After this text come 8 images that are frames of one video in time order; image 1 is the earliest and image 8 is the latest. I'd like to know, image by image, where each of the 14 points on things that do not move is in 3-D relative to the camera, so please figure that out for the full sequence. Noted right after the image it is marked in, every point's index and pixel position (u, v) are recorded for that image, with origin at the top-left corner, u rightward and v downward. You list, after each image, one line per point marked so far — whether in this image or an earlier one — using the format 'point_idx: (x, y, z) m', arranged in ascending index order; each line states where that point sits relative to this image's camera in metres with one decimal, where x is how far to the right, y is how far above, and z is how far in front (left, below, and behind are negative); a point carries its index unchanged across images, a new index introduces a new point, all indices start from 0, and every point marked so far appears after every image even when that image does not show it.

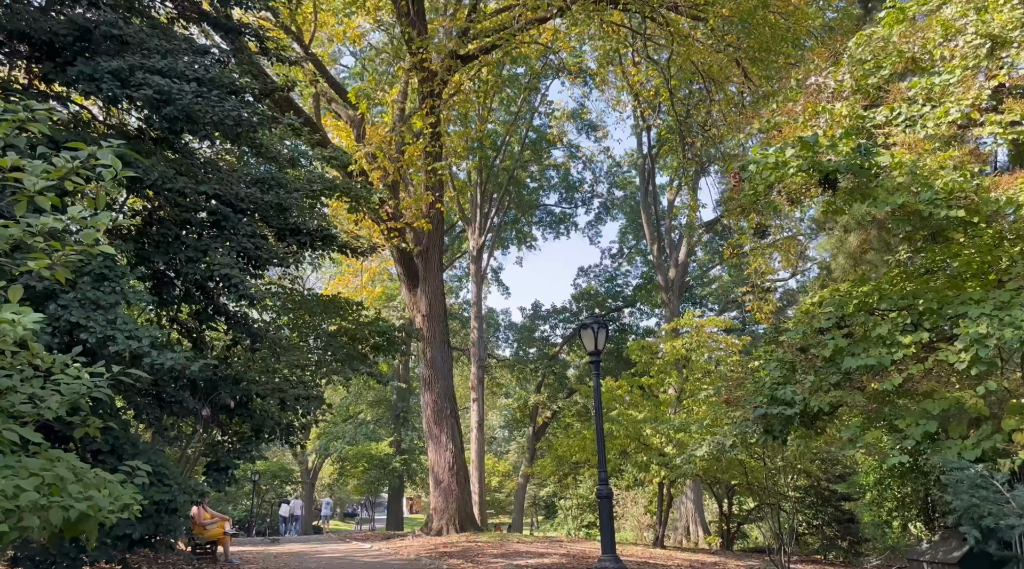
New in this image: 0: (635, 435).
0: (+2.8, -3.5, +18.9) m
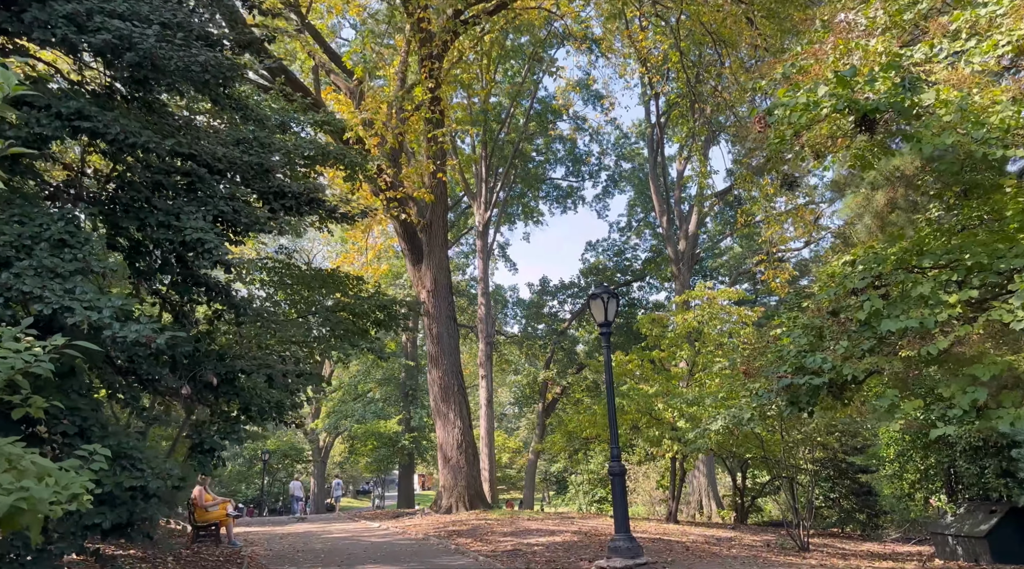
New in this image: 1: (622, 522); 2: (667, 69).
0: (+3.0, -2.9, +18.5) m
1: (+1.4, -3.0, +10.1) m
2: (+3.6, +5.0, +19.0) m
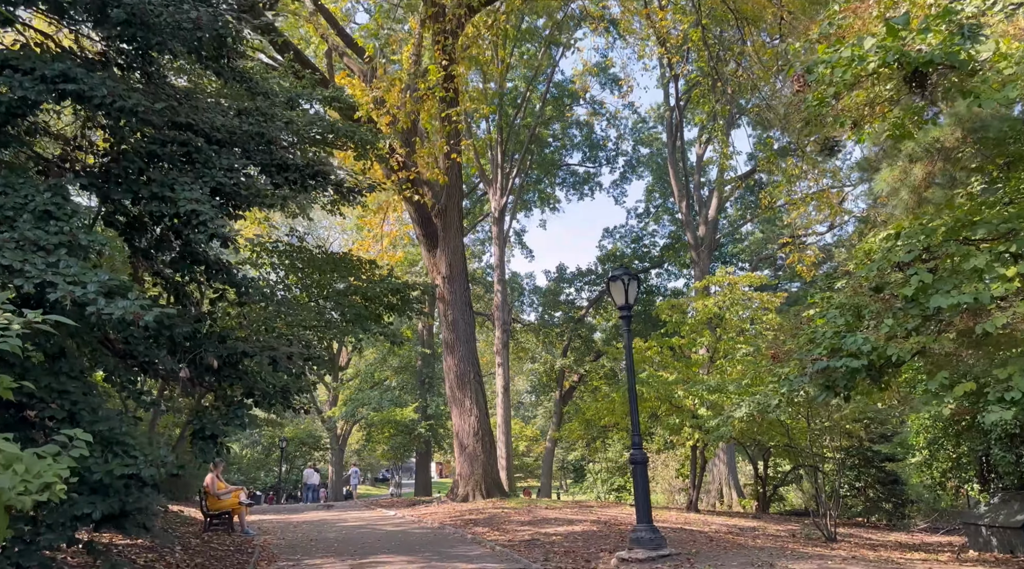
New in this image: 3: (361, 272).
0: (+3.4, -2.5, +18.0) m
1: (+1.6, -2.7, +9.7) m
2: (+4.0, +5.3, +18.5) m
3: (-2.4, +0.2, +12.6) m
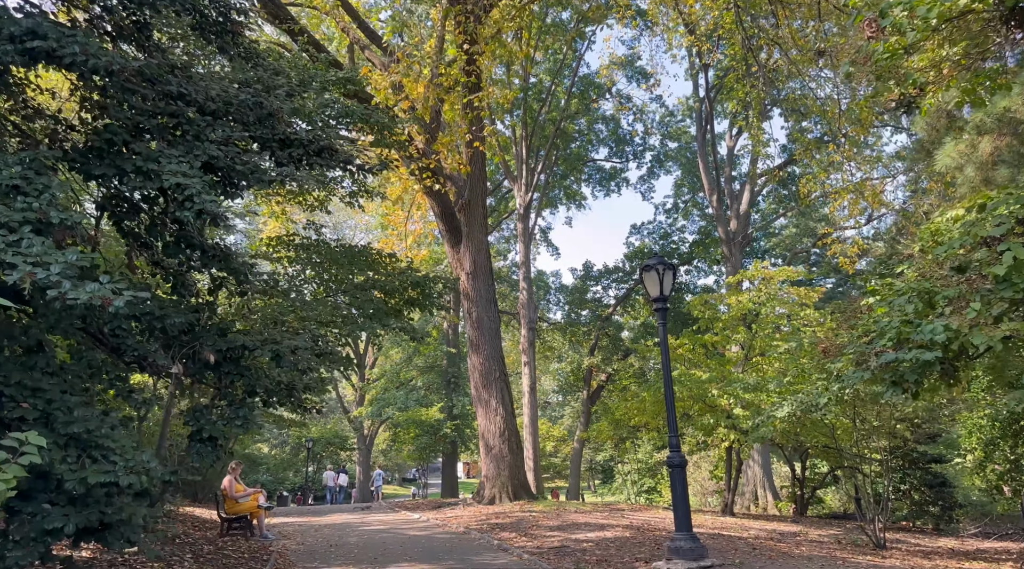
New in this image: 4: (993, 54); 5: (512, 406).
0: (+4.0, -2.4, +17.3) m
1: (+1.9, -2.6, +9.0) m
2: (+4.5, +5.5, +17.7) m
3: (-2.0, +0.3, +12.1) m
4: (+4.3, +2.0, +7.3) m
5: (0.0, -2.6, +17.1) m
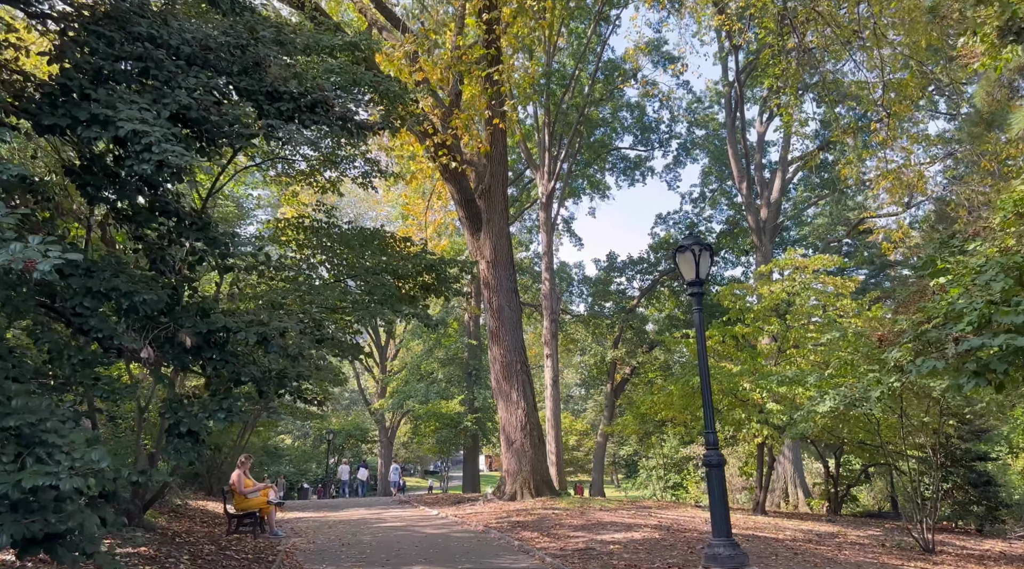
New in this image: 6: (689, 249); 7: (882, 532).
0: (+4.5, -2.1, +16.5) m
1: (+2.1, -2.4, +8.3) m
2: (+5.0, +5.7, +16.8) m
3: (-1.7, +0.5, +11.4) m
4: (+4.5, +2.2, +6.4) m
5: (+0.5, -2.3, +16.3) m
6: (+2.0, +0.4, +9.1) m
7: (+7.0, -4.7, +15.4) m
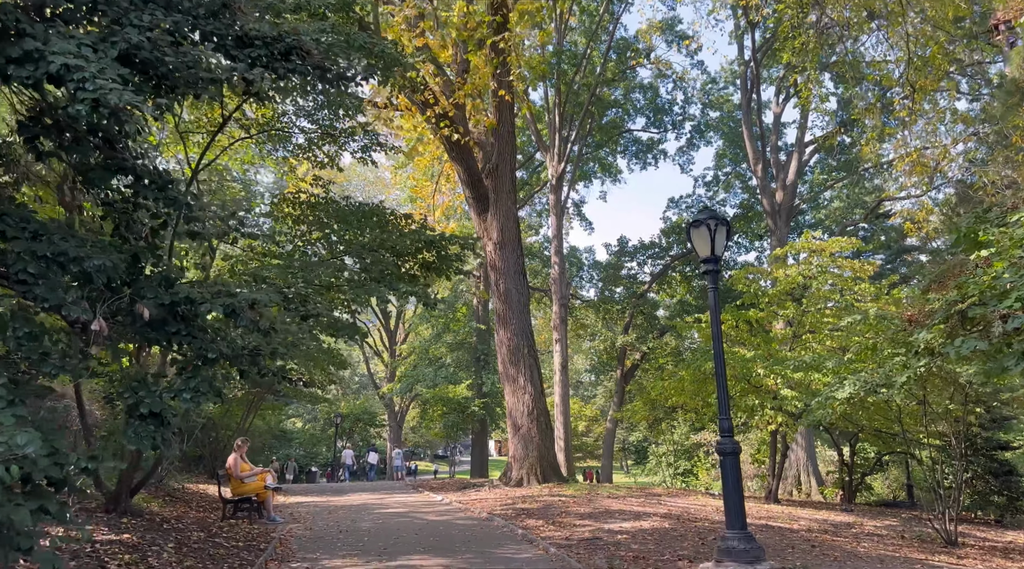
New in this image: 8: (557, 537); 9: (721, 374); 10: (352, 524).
0: (+4.6, -1.8, +15.9) m
1: (+2.2, -2.2, +7.8) m
2: (+5.2, +6.1, +16.1) m
3: (-1.6, +0.8, +10.9) m
4: (+4.5, +2.4, +5.8) m
5: (+0.6, -1.9, +15.9) m
6: (+2.0, +0.6, +8.6) m
7: (+7.1, -4.4, +14.9) m
8: (+0.6, -3.3, +10.4) m
9: (+2.2, -1.0, +8.6) m
10: (-2.5, -3.7, +12.4) m
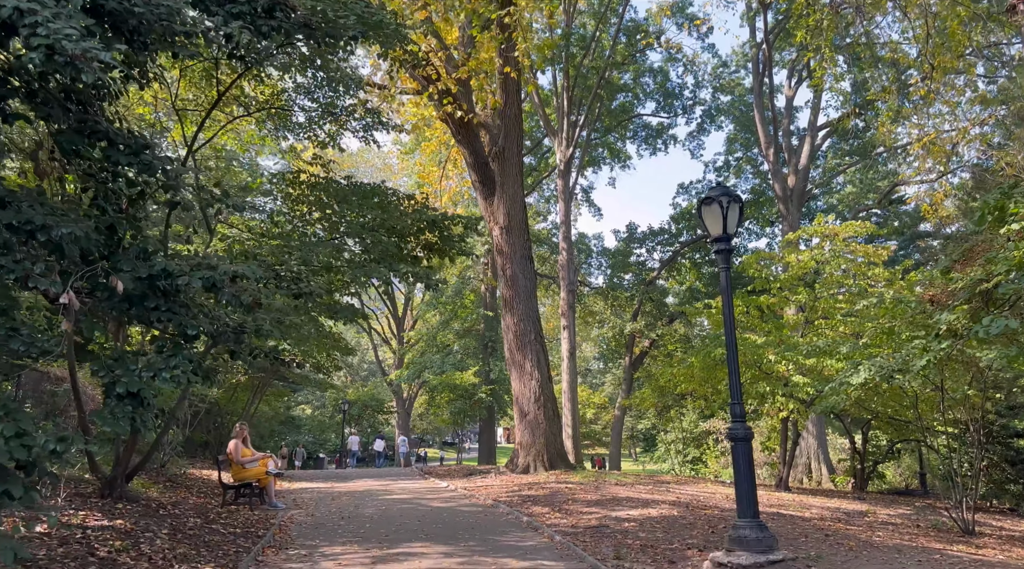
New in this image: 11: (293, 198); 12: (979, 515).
0: (+4.7, -1.5, +15.6) m
1: (+2.2, -2.0, +7.5) m
2: (+5.3, +6.4, +15.7) m
3: (-1.6, +1.0, +10.6) m
4: (+4.5, +2.5, +5.4) m
5: (+0.7, -1.6, +15.6) m
6: (+2.1, +0.8, +8.3) m
7: (+7.3, -4.1, +14.6) m
8: (+0.7, -3.0, +10.2) m
9: (+2.3, -0.8, +8.3) m
10: (-2.4, -3.4, +12.1) m
11: (-2.9, +1.1, +10.5) m
12: (+8.4, -4.2, +14.5) m
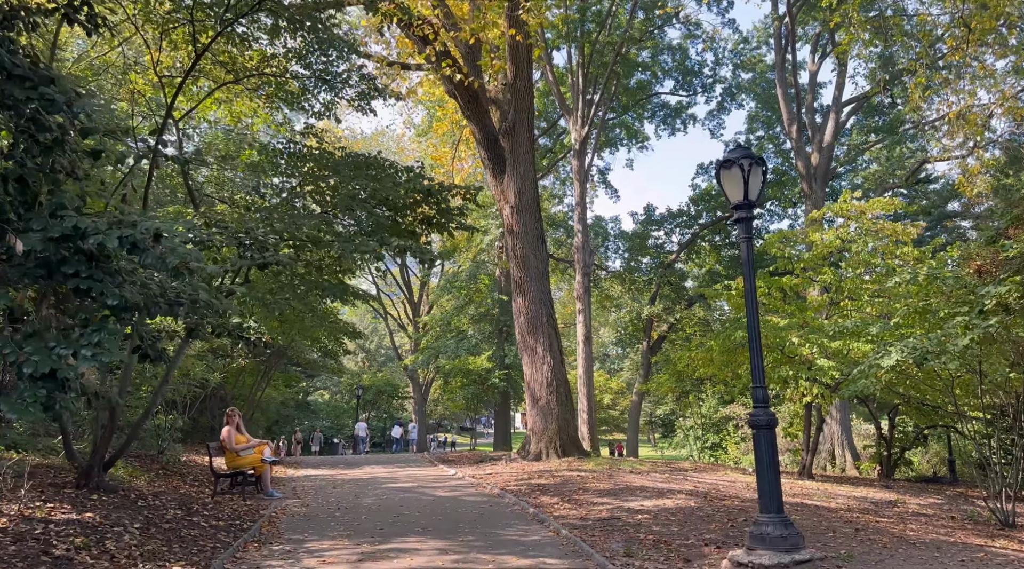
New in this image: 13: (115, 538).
0: (+4.9, -1.1, +14.8) m
1: (+2.2, -1.8, +6.8) m
2: (+5.4, +6.8, +14.8) m
3: (-1.5, +1.3, +9.9) m
4: (+4.4, +2.8, +4.6) m
5: (+0.9, -1.2, +14.9) m
6: (+2.1, +1.1, +7.5) m
7: (+7.4, -3.7, +13.8) m
8: (+0.7, -2.8, +9.5) m
9: (+2.3, -0.5, +7.6) m
10: (-2.3, -3.1, +11.6) m
11: (-2.8, +1.4, +9.8) m
12: (+8.5, -3.8, +13.7) m
13: (-3.3, -2.1, +6.8) m
